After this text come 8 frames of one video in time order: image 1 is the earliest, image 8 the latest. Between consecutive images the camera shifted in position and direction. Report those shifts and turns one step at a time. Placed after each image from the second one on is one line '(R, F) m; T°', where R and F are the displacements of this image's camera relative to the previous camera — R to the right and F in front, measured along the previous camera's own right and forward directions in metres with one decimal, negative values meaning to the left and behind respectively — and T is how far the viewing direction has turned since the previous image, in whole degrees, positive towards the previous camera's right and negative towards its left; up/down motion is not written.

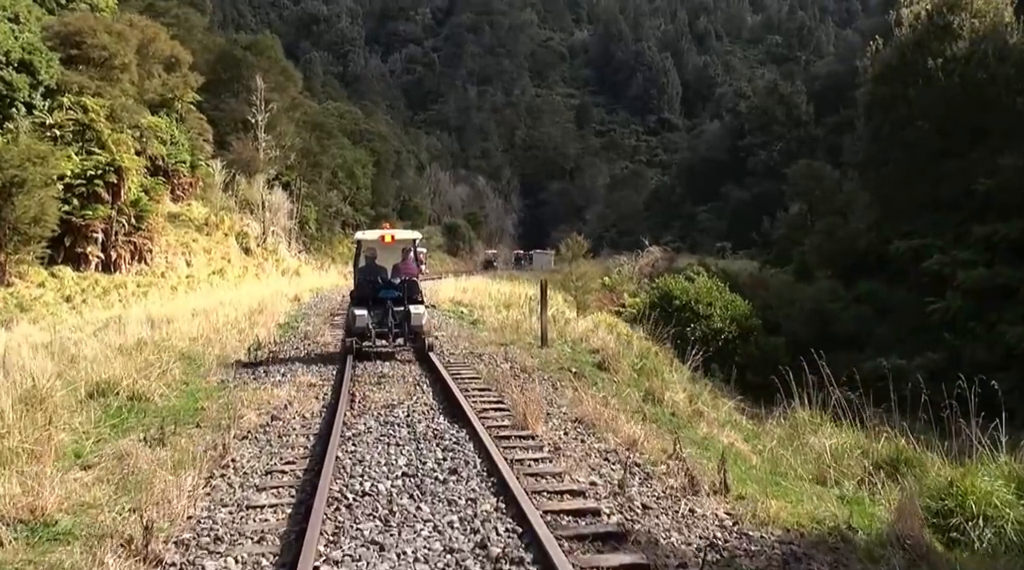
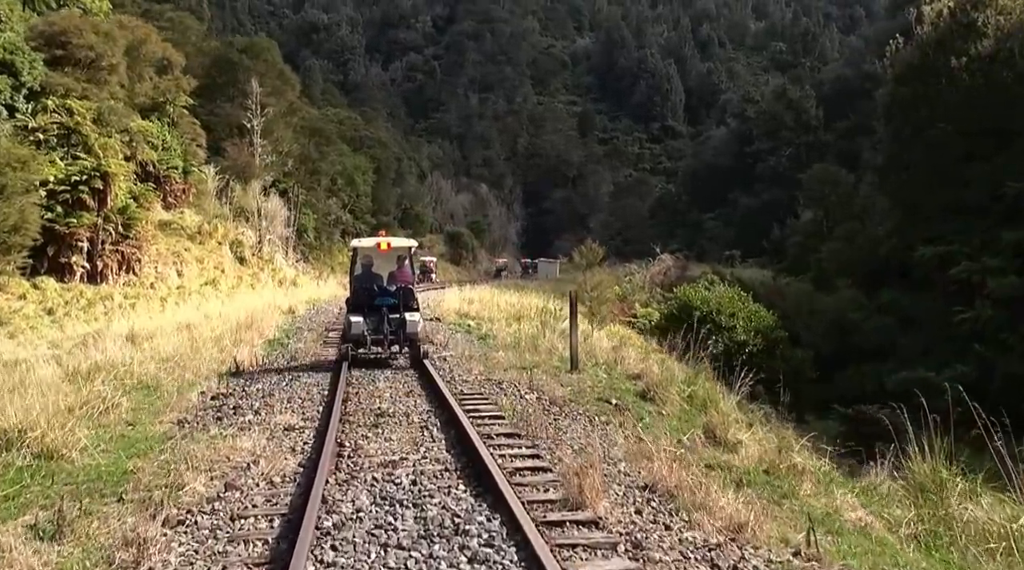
(-0.2, +1.6) m; 0°
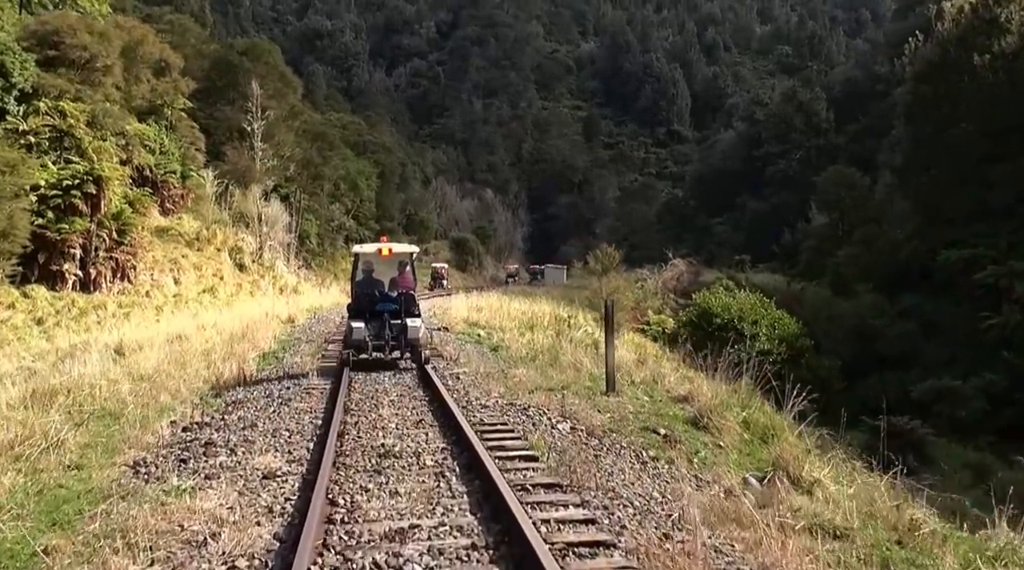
(-0.1, +1.2) m; 0°
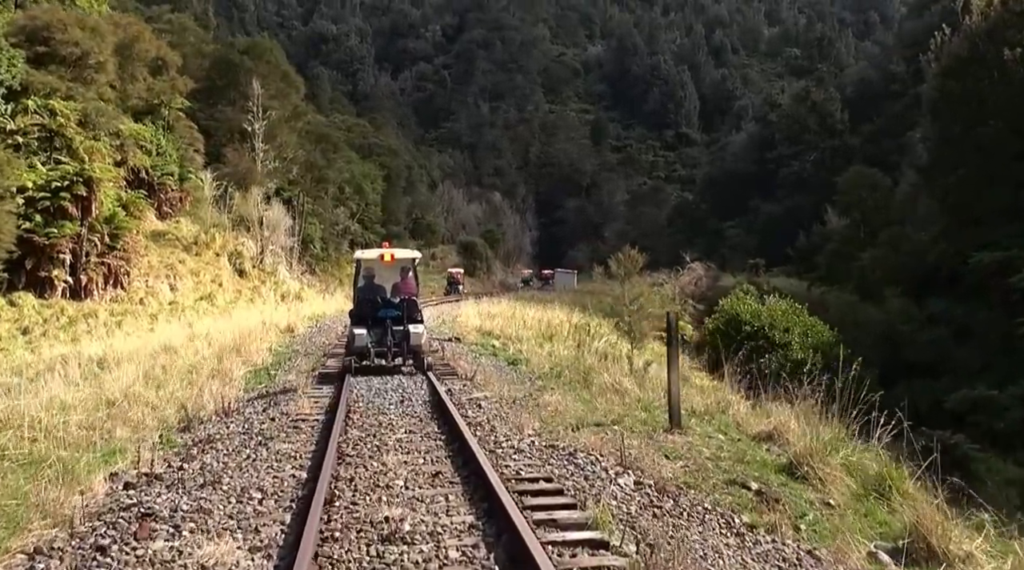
(-0.2, +1.5) m; 0°
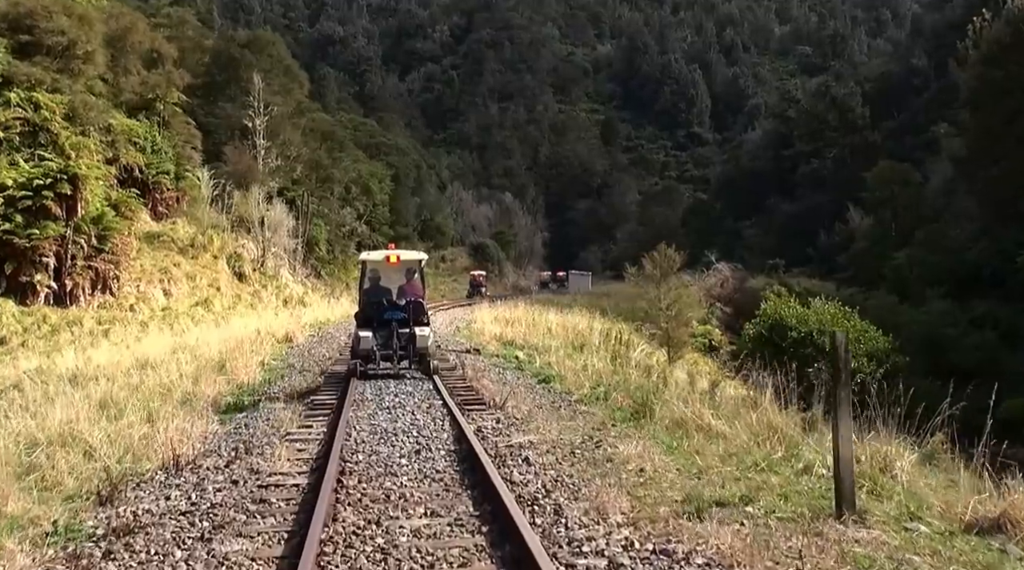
(-0.2, +2.1) m; 0°
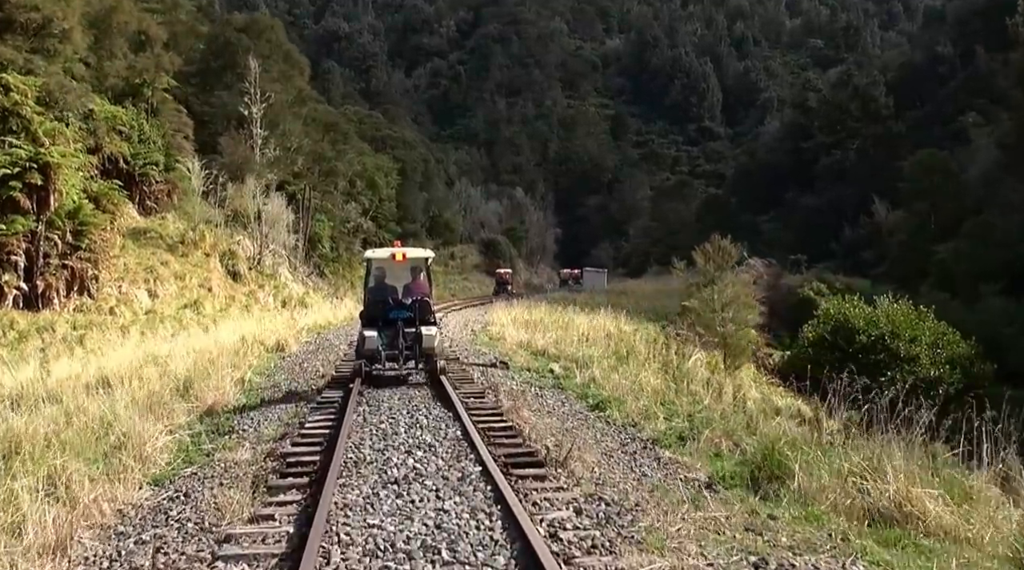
(-0.3, +2.6) m; 0°
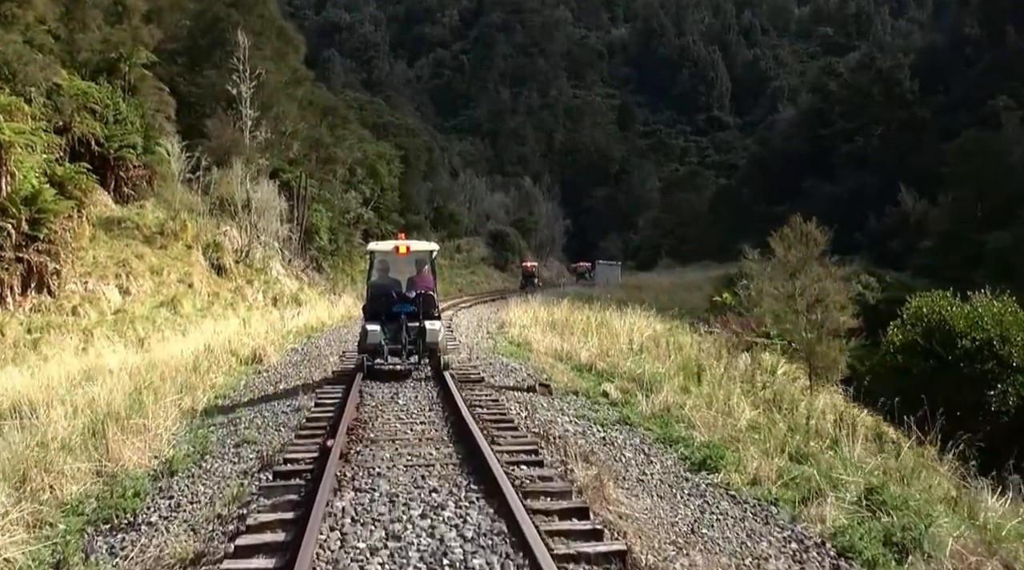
(-0.3, +3.0) m; 0°
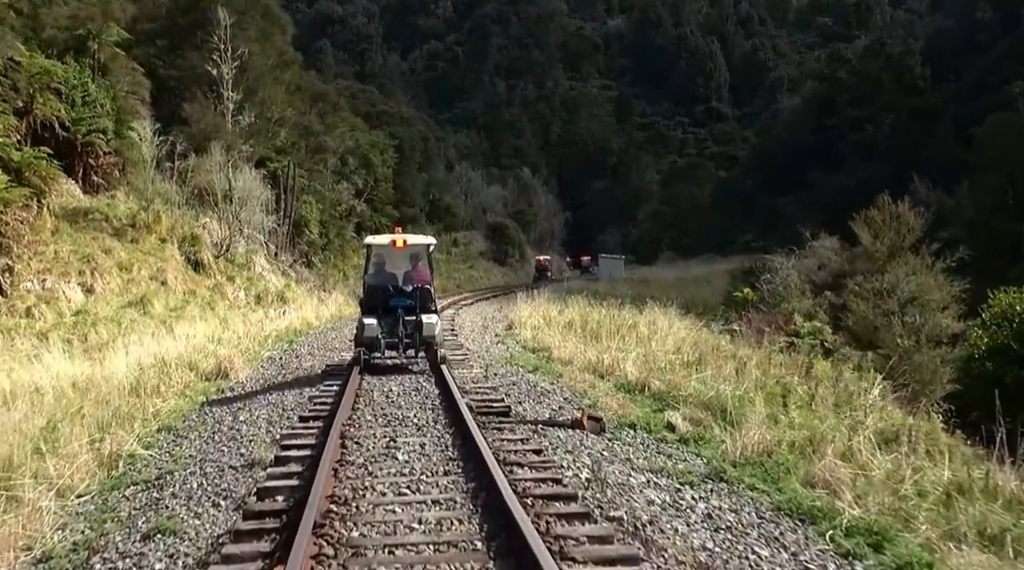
(-0.3, +2.3) m; 0°
